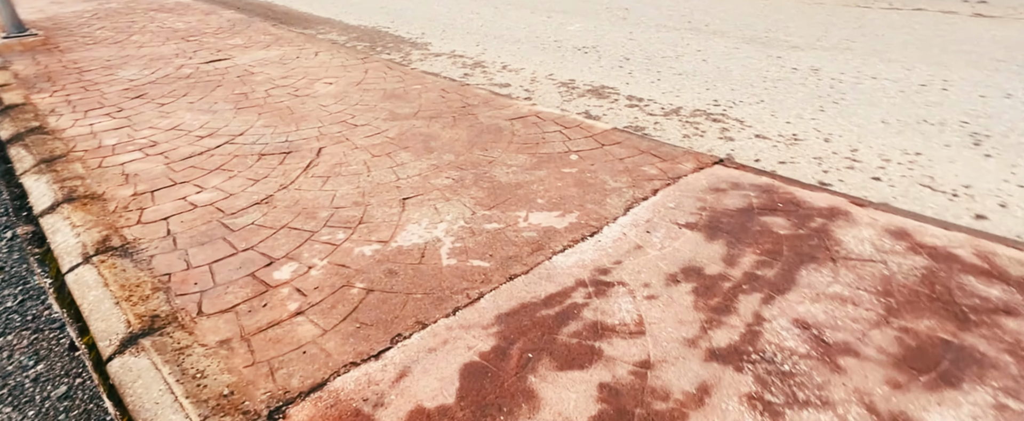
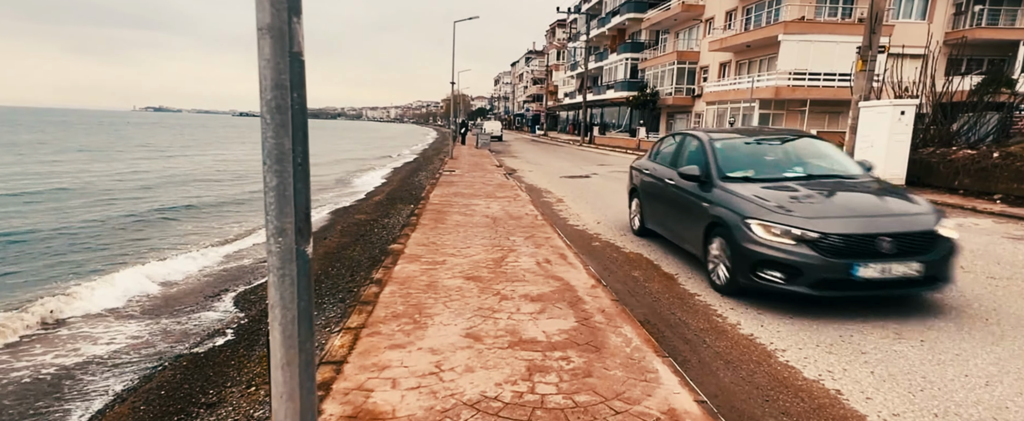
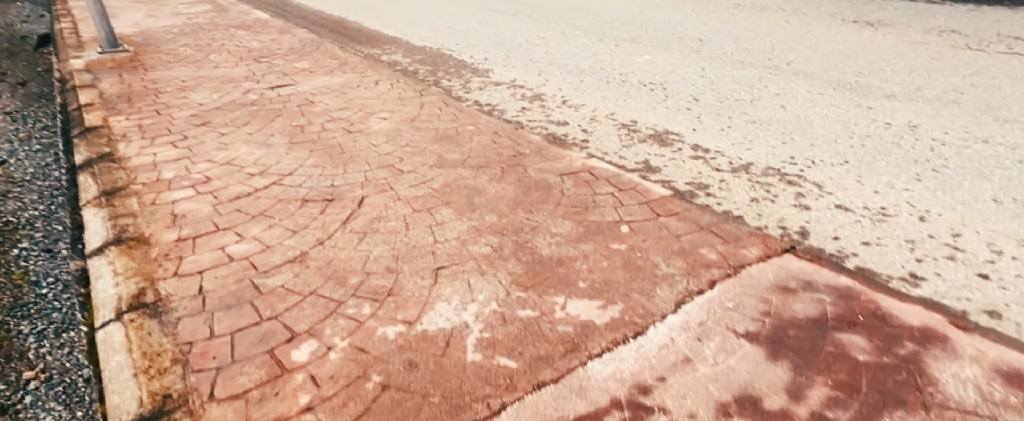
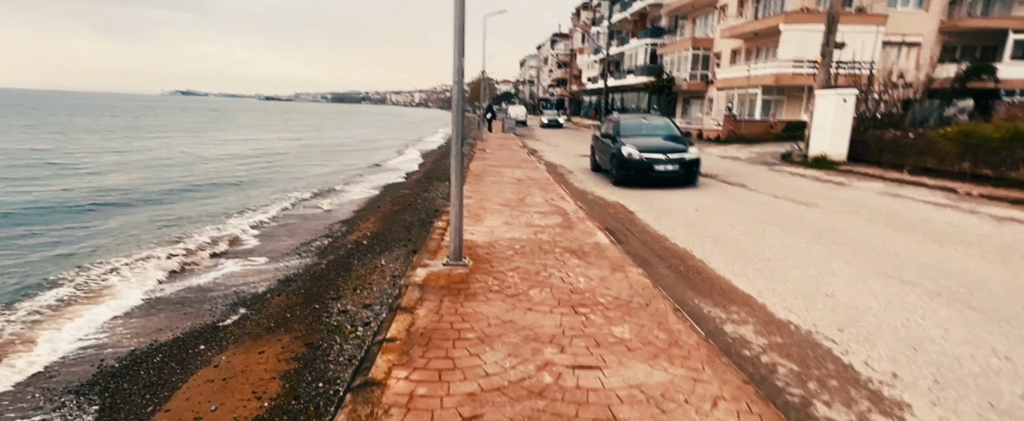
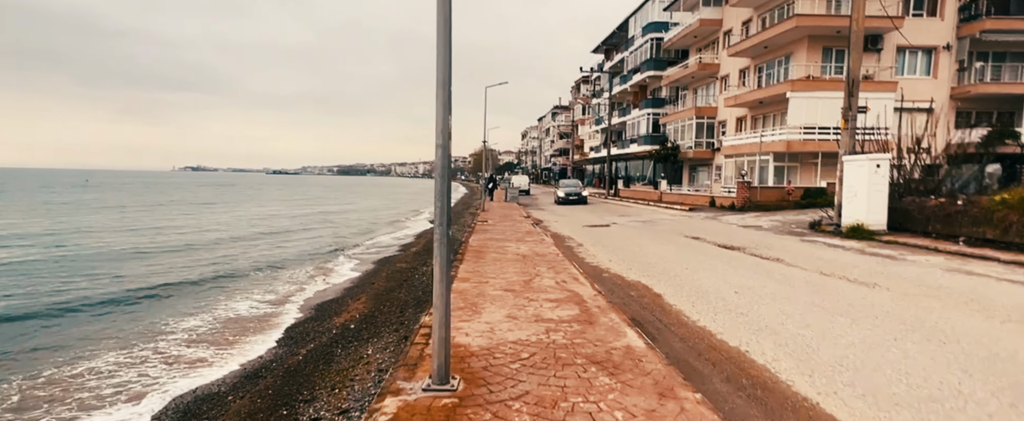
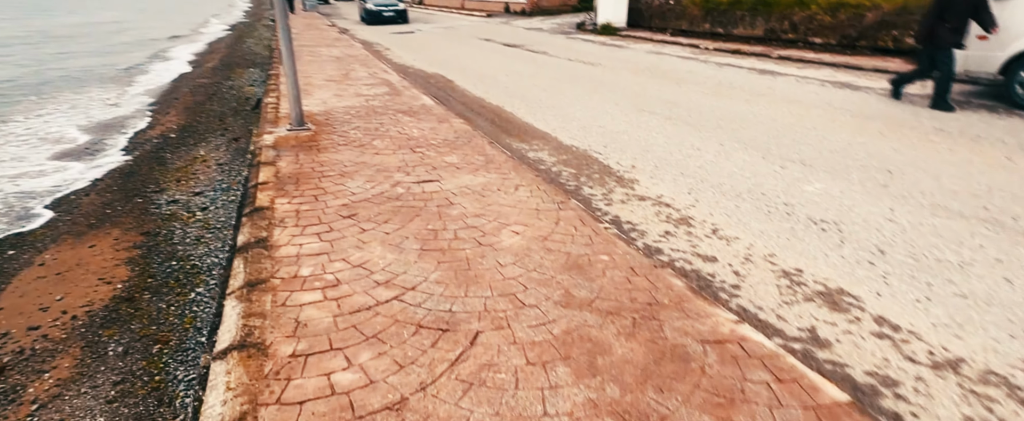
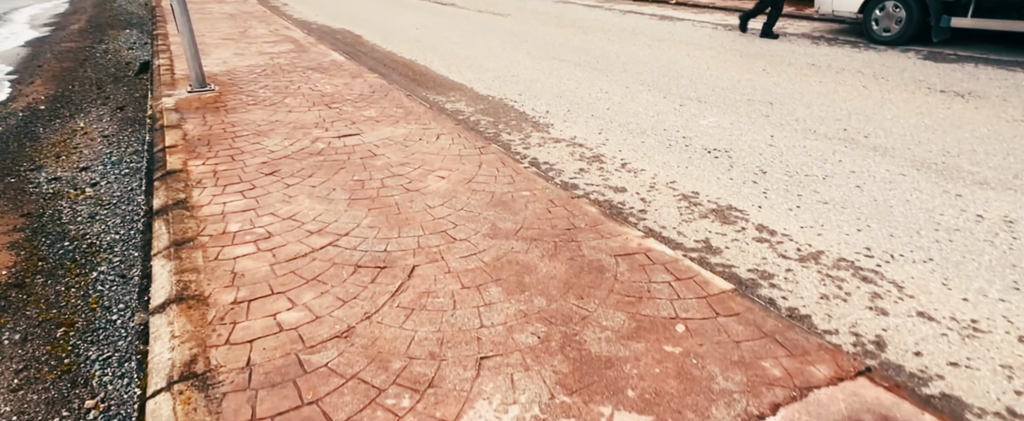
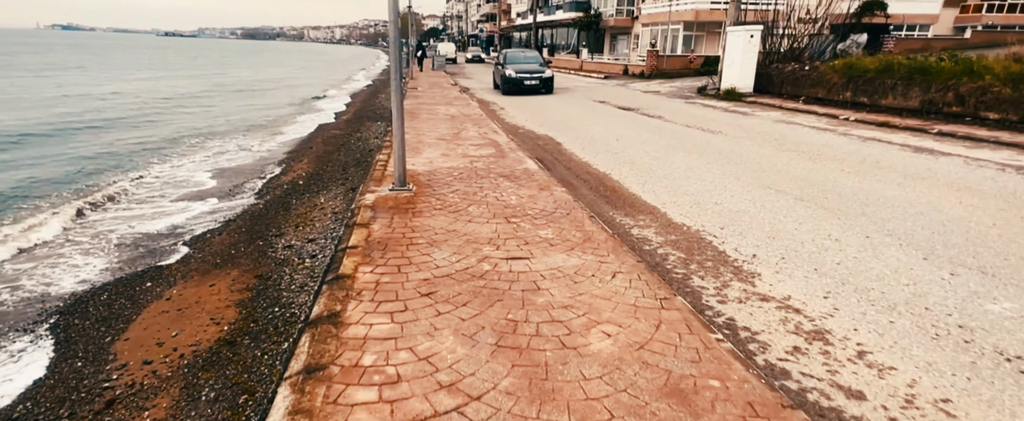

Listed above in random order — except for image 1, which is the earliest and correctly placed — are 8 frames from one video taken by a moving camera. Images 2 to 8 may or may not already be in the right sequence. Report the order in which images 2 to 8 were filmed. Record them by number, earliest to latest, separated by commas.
3, 7, 6, 8, 4, 5, 2
